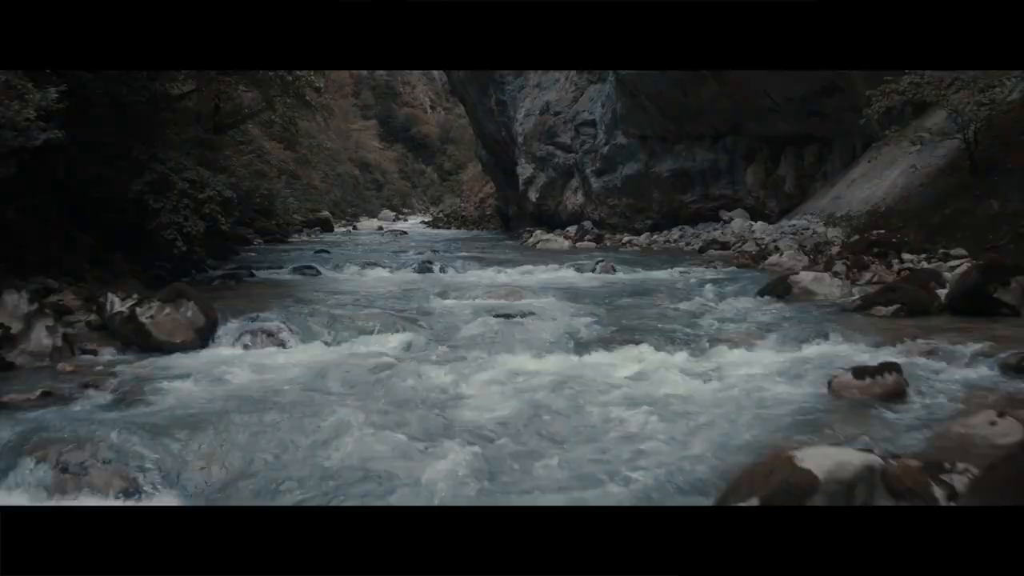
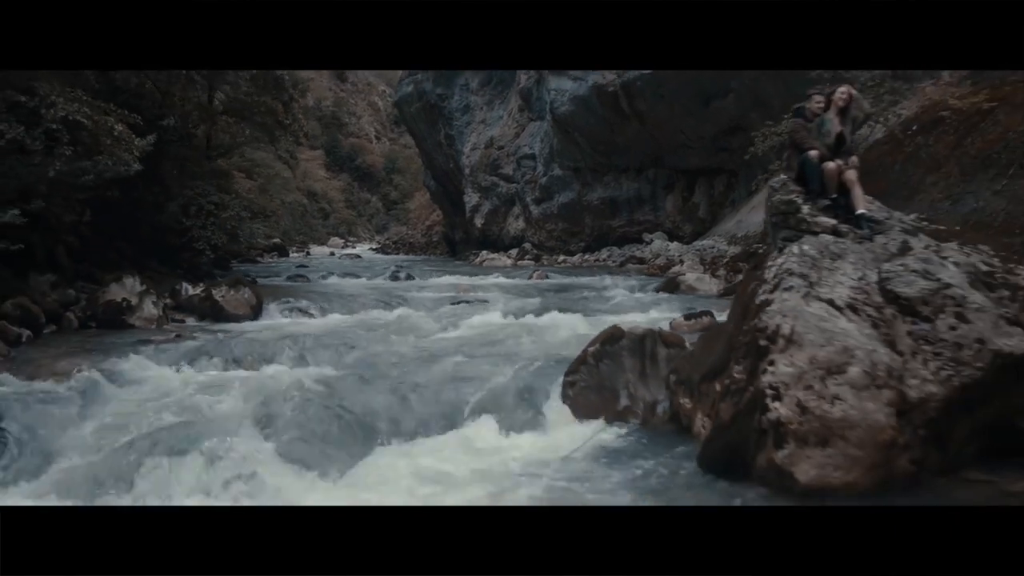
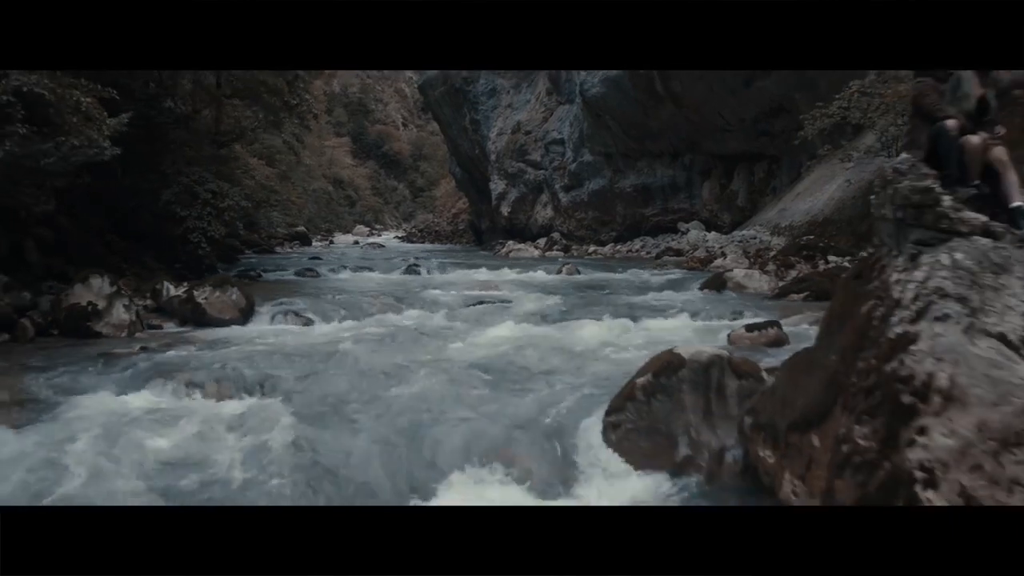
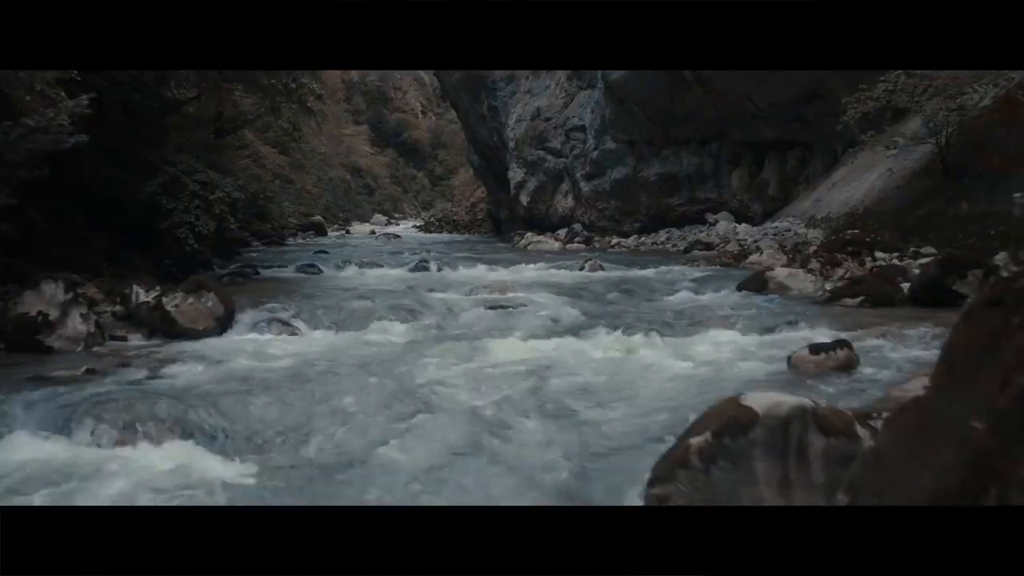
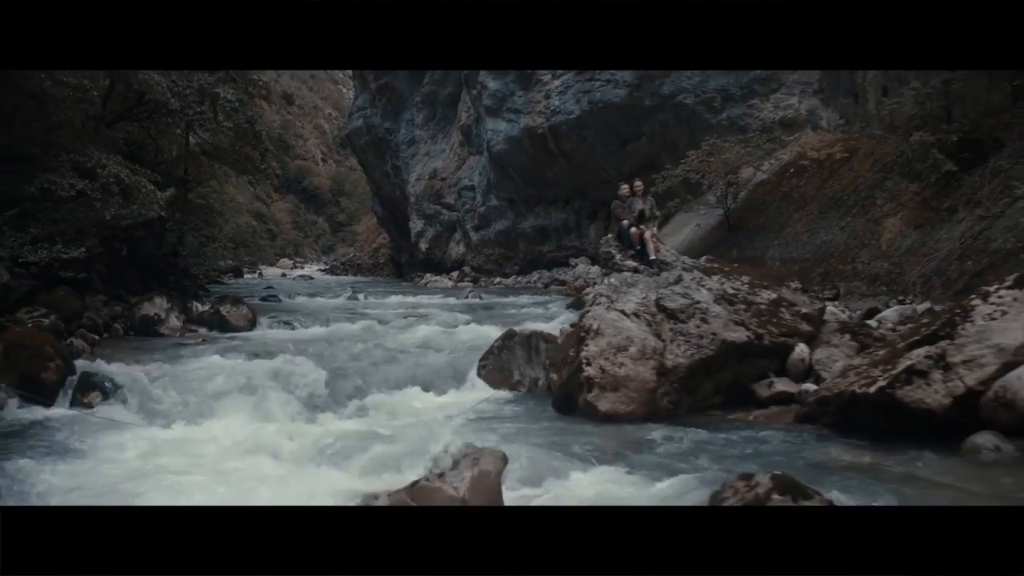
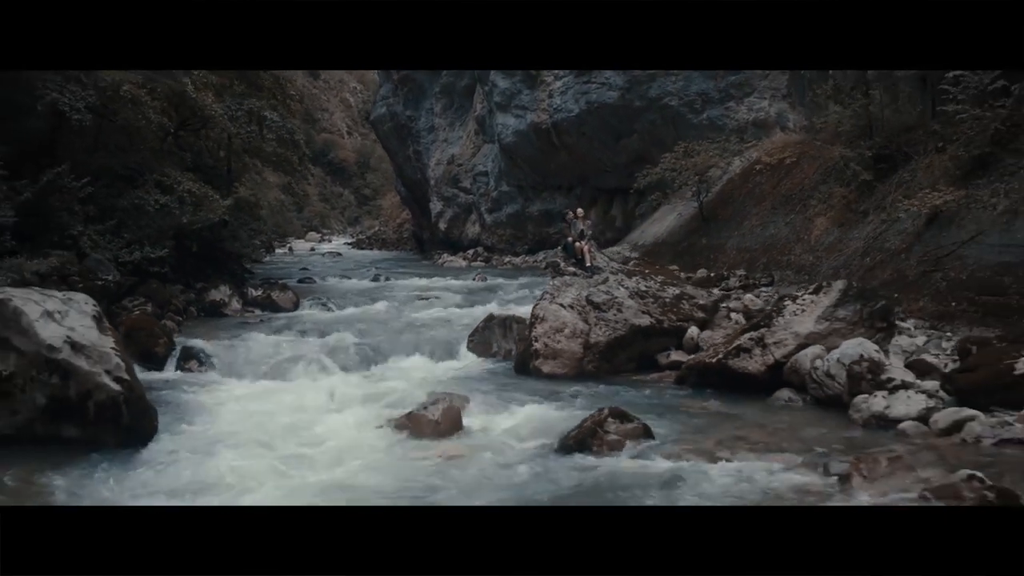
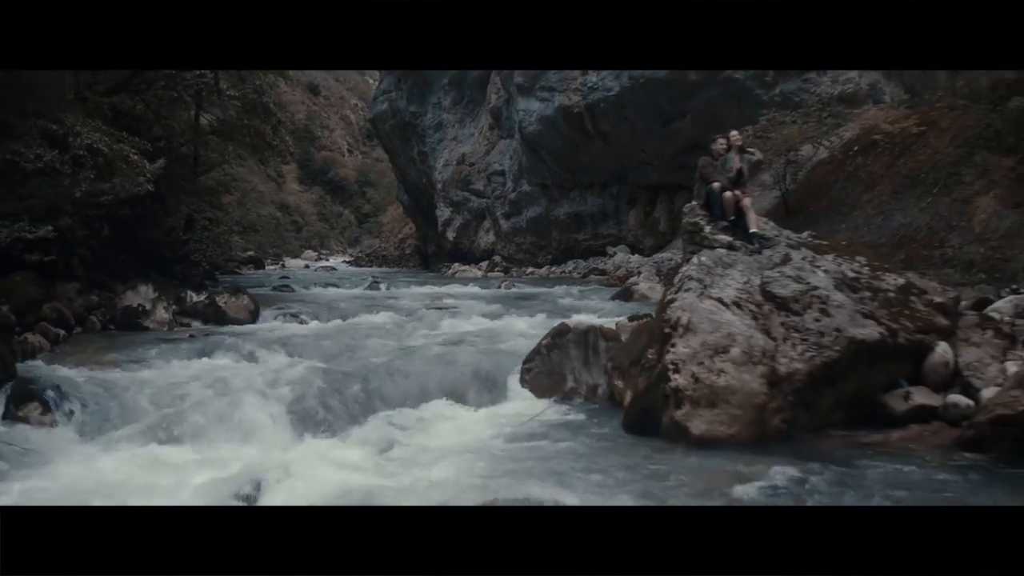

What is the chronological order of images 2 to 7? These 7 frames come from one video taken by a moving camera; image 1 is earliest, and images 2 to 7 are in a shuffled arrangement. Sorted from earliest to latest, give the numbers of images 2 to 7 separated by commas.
4, 3, 2, 7, 5, 6
